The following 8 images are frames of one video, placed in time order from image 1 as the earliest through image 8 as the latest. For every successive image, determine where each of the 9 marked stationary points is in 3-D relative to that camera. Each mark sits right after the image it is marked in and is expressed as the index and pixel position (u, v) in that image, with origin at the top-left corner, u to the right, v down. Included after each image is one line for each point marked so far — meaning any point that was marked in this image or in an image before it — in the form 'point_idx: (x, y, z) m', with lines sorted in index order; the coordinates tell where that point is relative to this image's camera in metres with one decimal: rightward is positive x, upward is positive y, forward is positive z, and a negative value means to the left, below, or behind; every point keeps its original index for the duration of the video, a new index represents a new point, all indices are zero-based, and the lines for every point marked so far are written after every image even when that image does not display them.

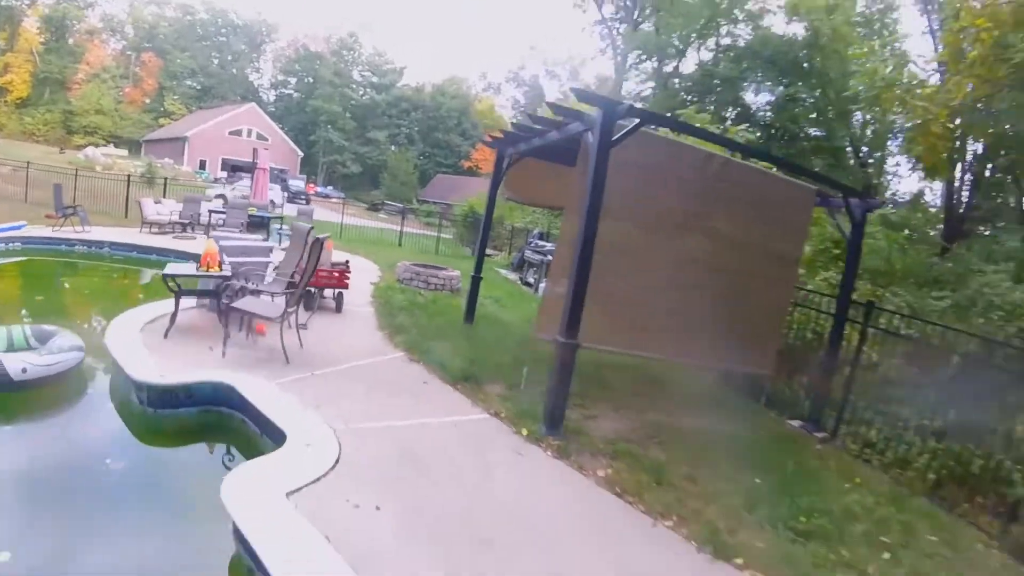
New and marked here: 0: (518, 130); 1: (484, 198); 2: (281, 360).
0: (0.0, +0.9, +5.0) m
1: (-0.7, +2.0, +17.6) m
2: (-1.1, -0.3, +4.0) m
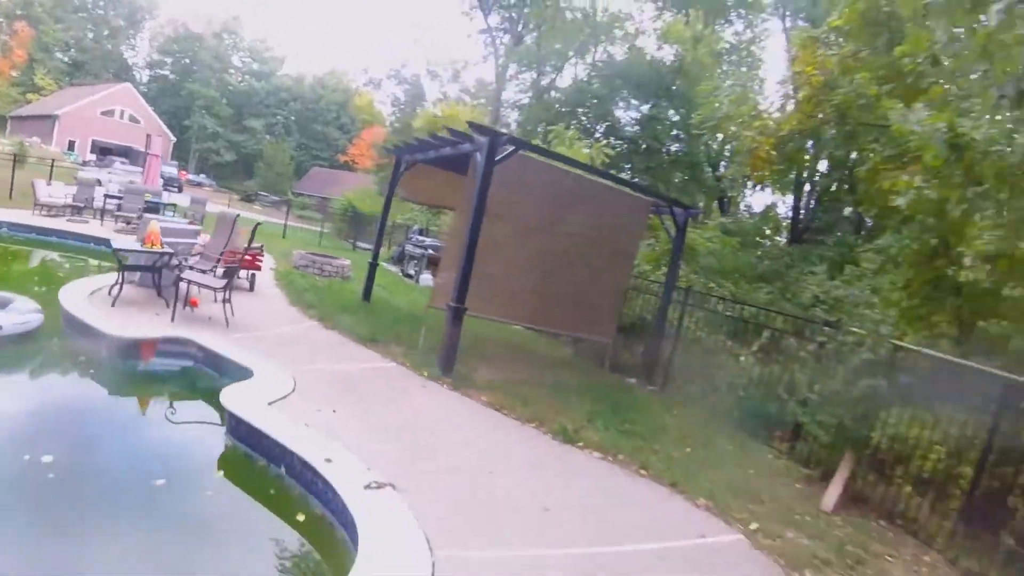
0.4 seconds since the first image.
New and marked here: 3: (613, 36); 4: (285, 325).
0: (-0.7, +1.0, +5.6) m
1: (-3.4, +2.1, +17.9) m
2: (-1.7, -0.2, +4.5) m
3: (+1.8, +4.6, +14.5) m
4: (-1.4, -0.2, +4.9) m
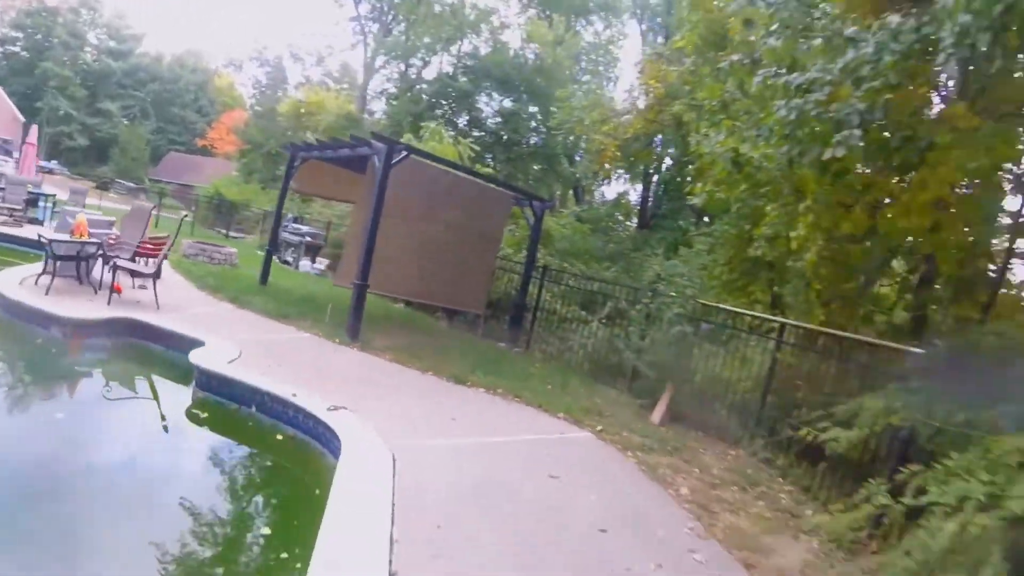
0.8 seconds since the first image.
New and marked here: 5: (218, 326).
0: (-1.6, +1.2, +6.3) m
1: (-6.3, +2.4, +18.0) m
2: (-2.3, -0.1, +5.1) m
3: (-0.7, +5.0, +15.4) m
4: (-2.2, -0.1, +5.6) m
5: (-1.8, -0.2, +4.7) m
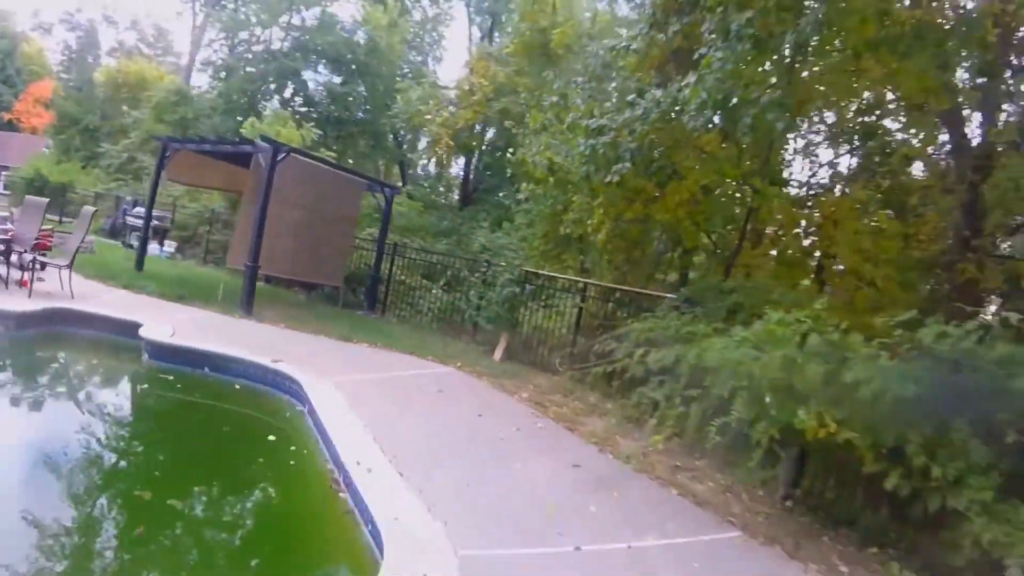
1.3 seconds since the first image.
0: (-2.9, +1.4, +7.1) m
1: (-10.1, +2.9, +17.4) m
2: (-3.3, 0.0, +5.8) m
3: (-4.0, +5.5, +16.1) m
4: (-3.2, 0.0, +6.3) m
5: (-2.7, -0.1, +5.6) m
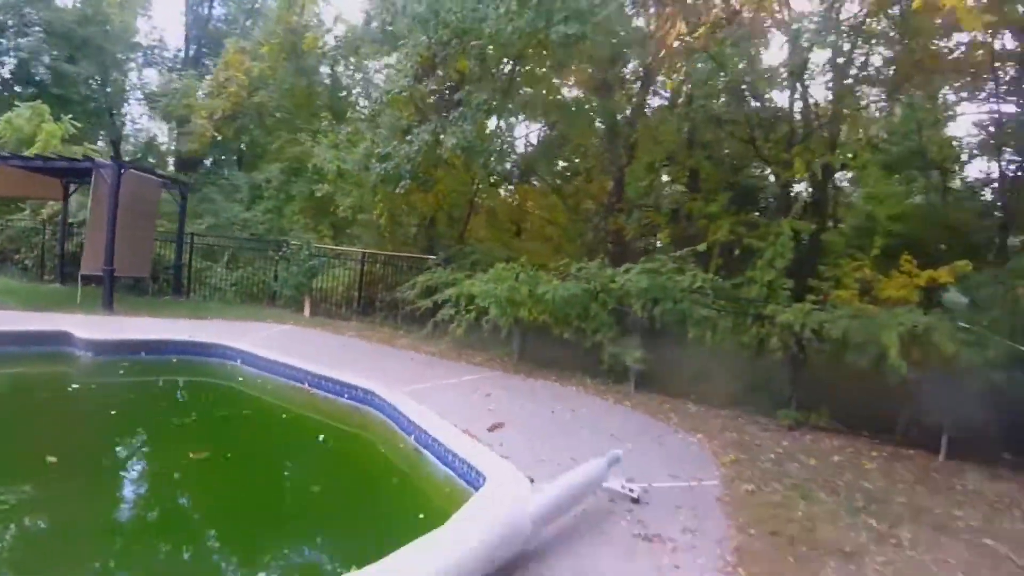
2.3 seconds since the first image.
0: (-5.2, +1.4, +8.3) m
1: (-15.6, +2.6, +15.5) m
2: (-5.0, 0.0, +7.0) m
3: (-9.6, +5.7, +16.1) m
4: (-5.1, 0.0, +7.5) m
5: (-4.3, -0.1, +7.0) m
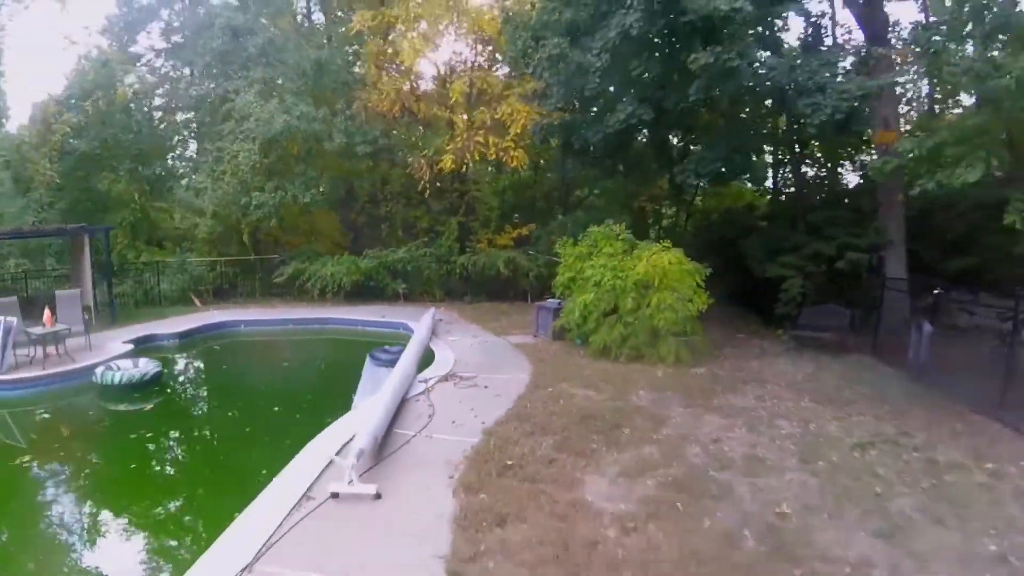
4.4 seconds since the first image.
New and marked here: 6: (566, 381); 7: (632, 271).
0: (-8.5, +1.1, +13.4) m
1: (-21.0, +0.9, +15.4) m
2: (-7.6, -0.3, +12.4) m
3: (-16.3, +4.8, +18.2) m
4: (-7.9, -0.3, +12.8) m
5: (-7.0, -0.3, +12.7) m
6: (+0.5, -1.0, +7.5) m
7: (+1.3, +0.2, +9.7) m
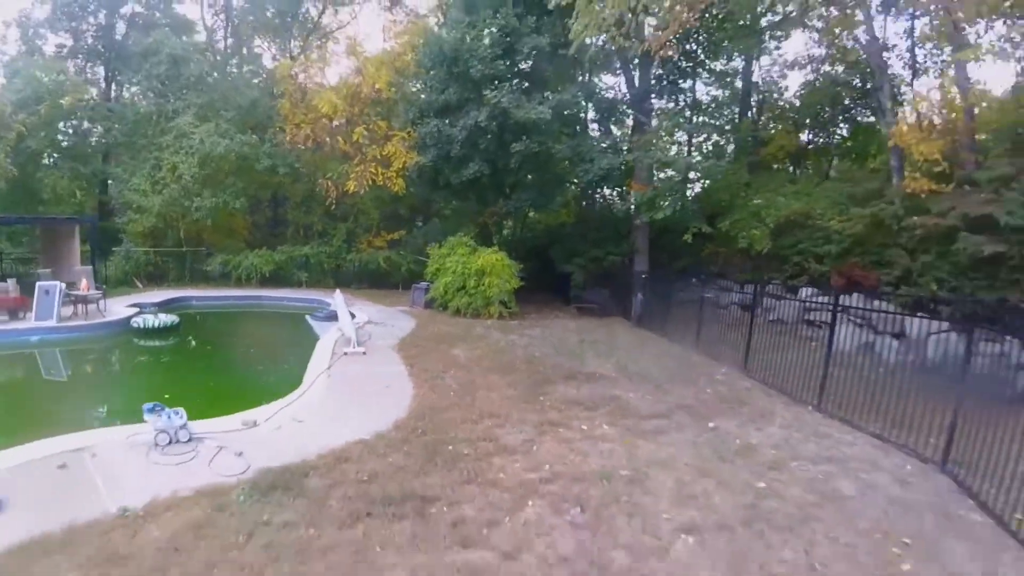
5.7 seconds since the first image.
0: (-11.1, +1.6, +17.2) m
1: (-23.7, +1.6, +16.7) m
2: (-10.1, +0.2, +16.4) m
3: (-19.6, +5.5, +20.4) m
4: (-10.5, +0.2, +16.7) m
5: (-9.5, +0.2, +16.8) m
6: (-1.2, -0.7, +13.0) m
7: (-0.8, +0.5, +15.4) m
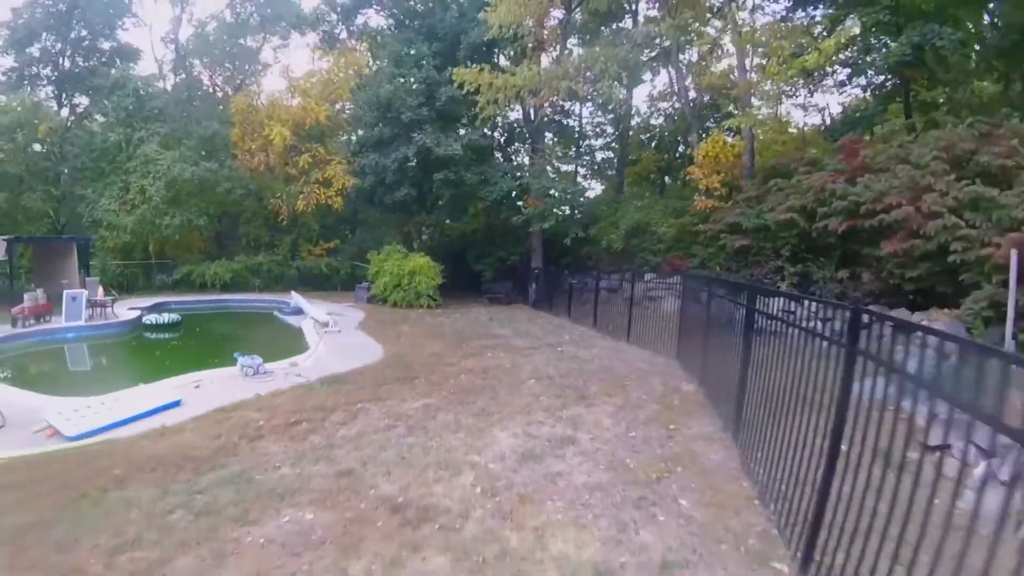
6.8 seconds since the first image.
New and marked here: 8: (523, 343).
0: (-13.1, +1.3, +20.5) m
1: (-25.6, +0.9, +18.7) m
2: (-12.0, -0.1, +19.8) m
3: (-22.1, +4.9, +22.8) m
4: (-12.4, -0.1, +20.1) m
5: (-11.5, -0.1, +20.3) m
6: (-2.8, -0.6, +17.4) m
7: (-2.6, +0.5, +19.8) m
8: (+0.2, -0.8, +11.8) m
